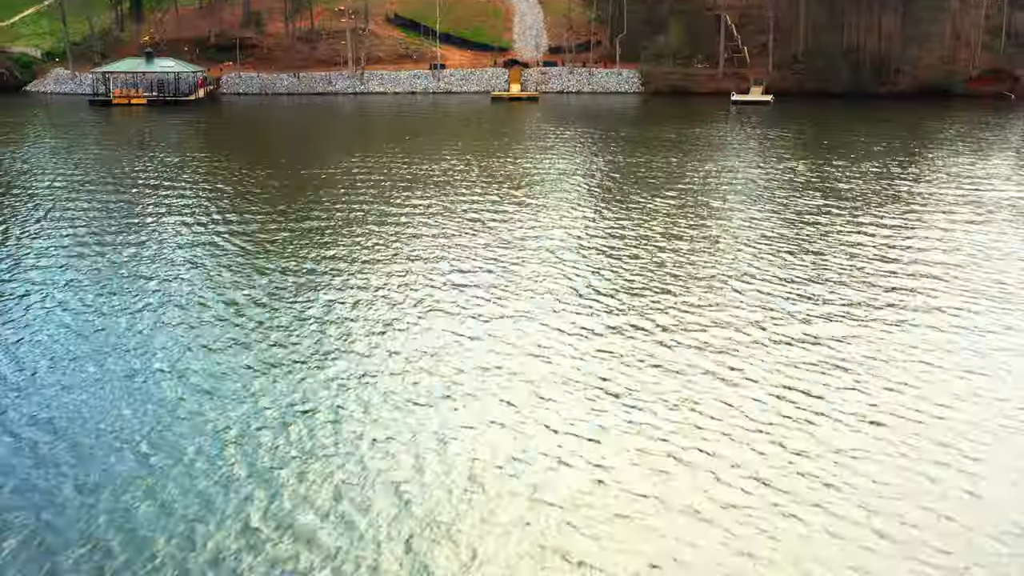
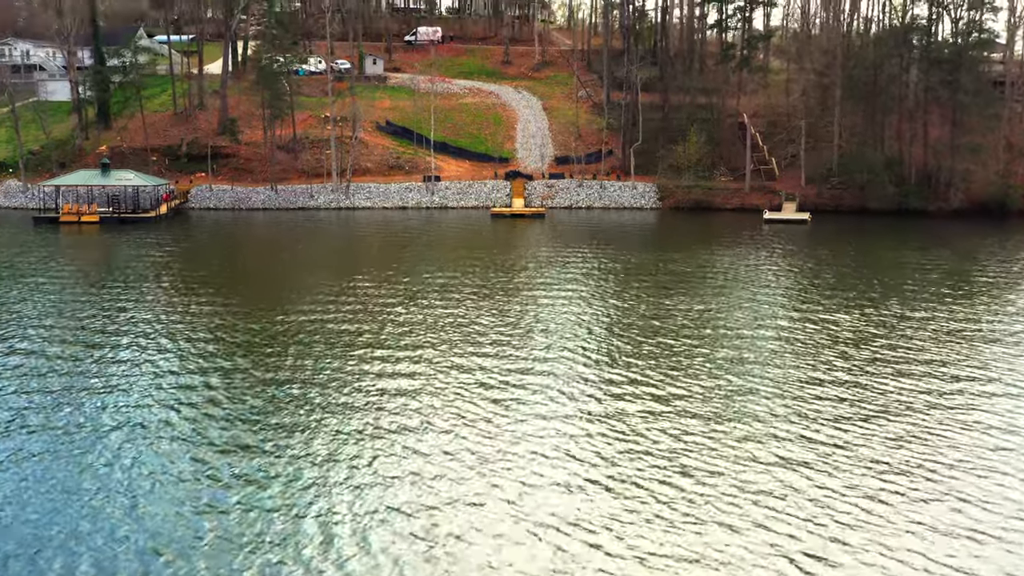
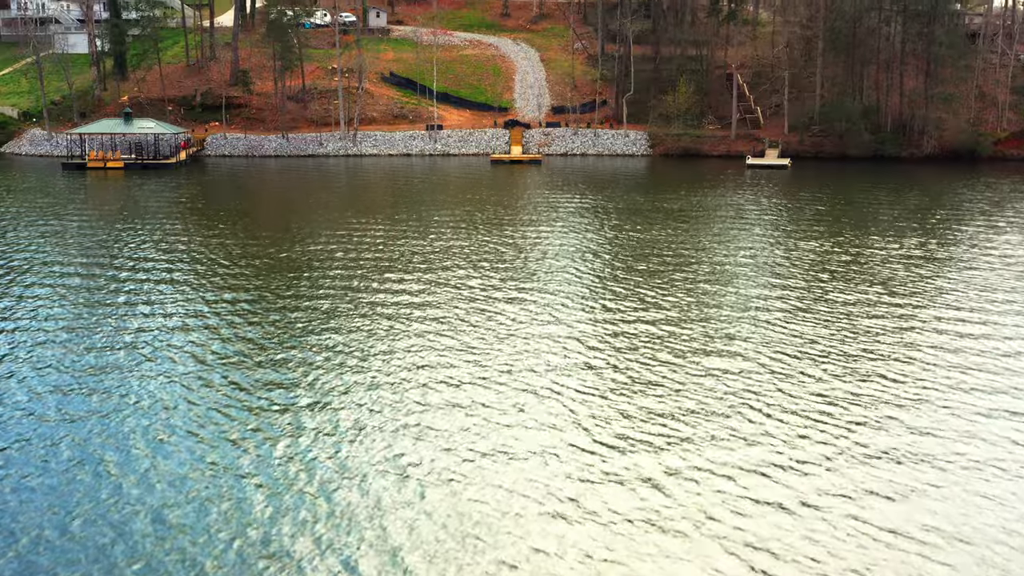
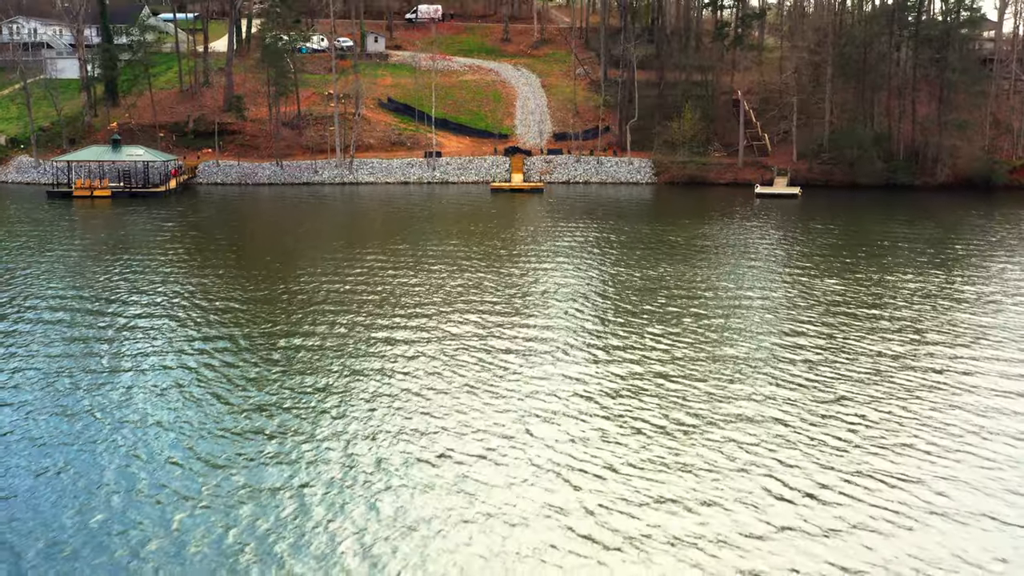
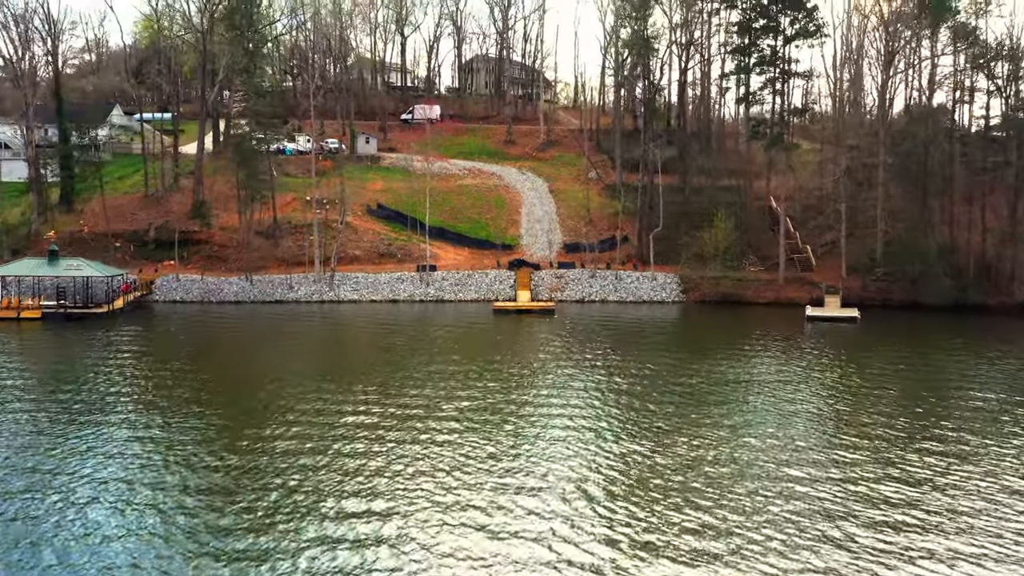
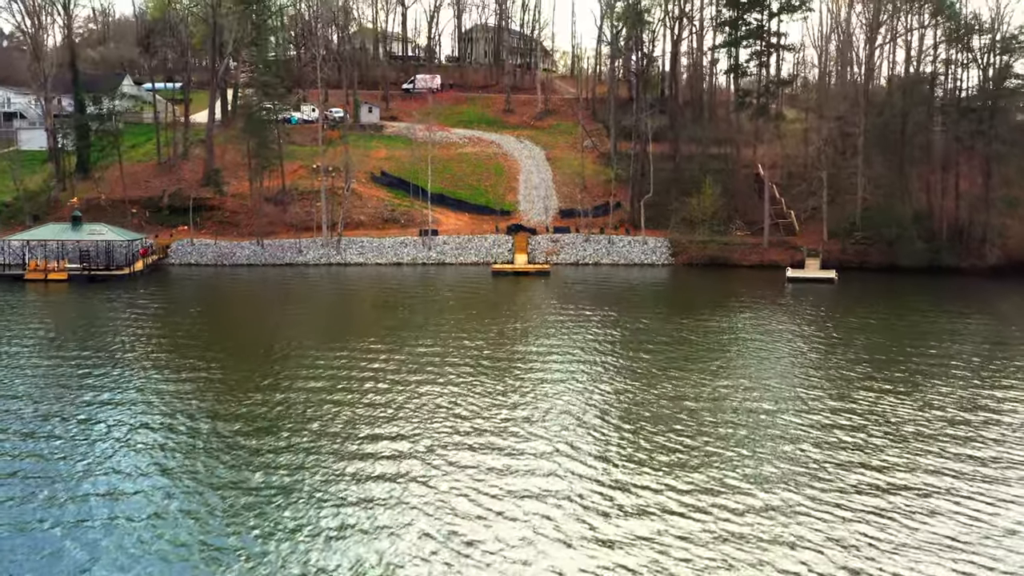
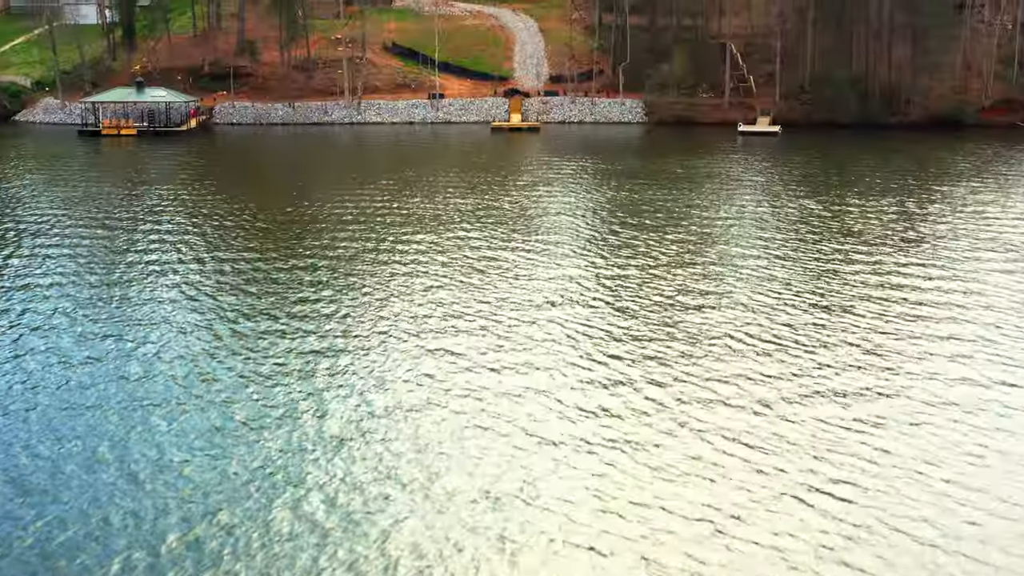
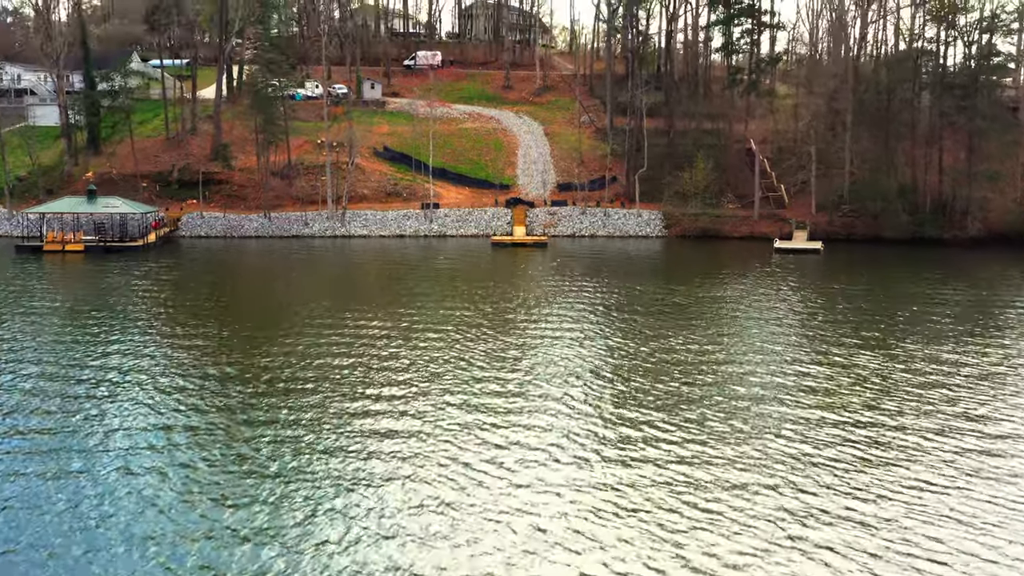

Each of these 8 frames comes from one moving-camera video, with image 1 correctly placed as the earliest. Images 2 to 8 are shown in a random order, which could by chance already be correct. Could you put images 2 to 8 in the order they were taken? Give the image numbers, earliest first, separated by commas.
7, 3, 4, 2, 8, 6, 5
